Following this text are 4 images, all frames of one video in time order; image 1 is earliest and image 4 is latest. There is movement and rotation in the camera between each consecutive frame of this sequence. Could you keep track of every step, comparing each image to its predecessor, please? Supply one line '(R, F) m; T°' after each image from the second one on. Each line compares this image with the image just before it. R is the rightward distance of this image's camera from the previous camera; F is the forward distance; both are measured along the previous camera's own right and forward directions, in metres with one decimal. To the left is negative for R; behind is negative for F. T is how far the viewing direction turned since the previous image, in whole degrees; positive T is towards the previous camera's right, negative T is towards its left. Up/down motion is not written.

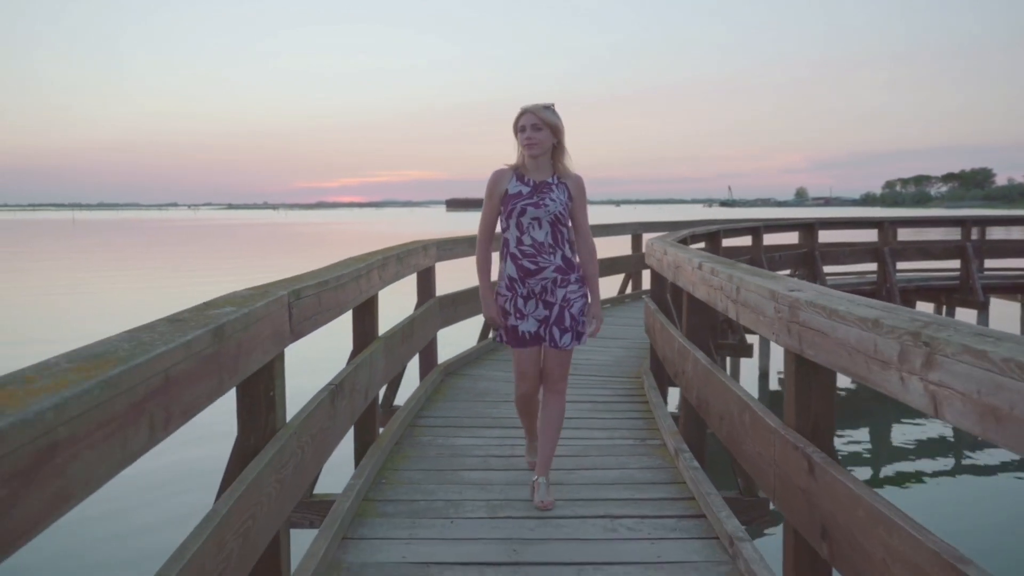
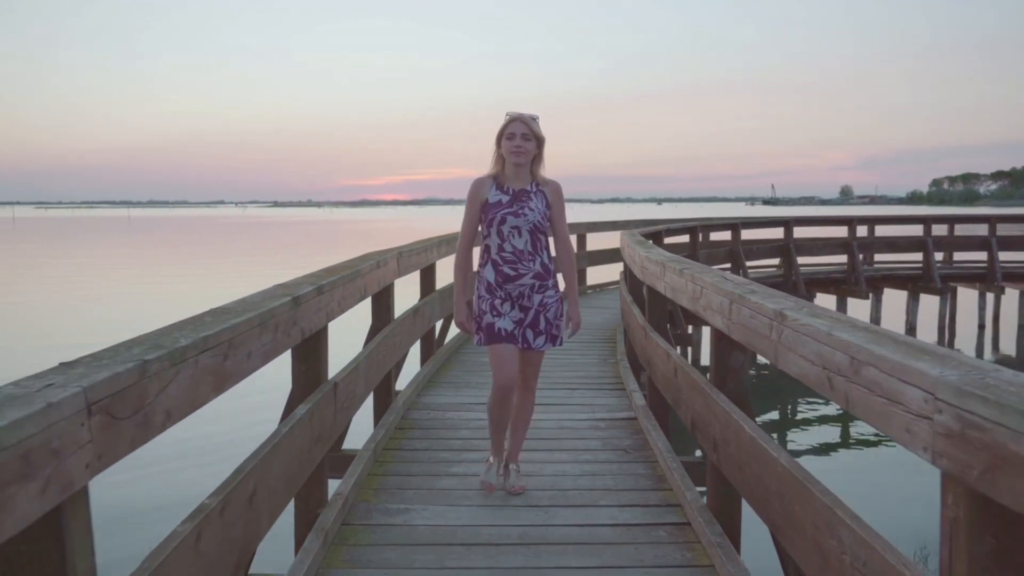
(+0.3, -2.1) m; -3°
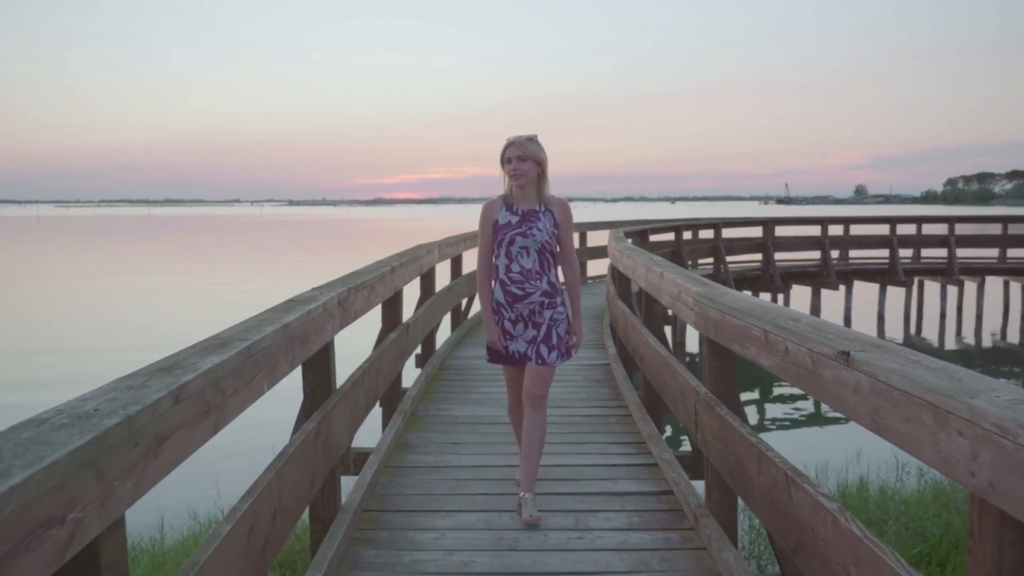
(0.0, -1.7) m; -1°
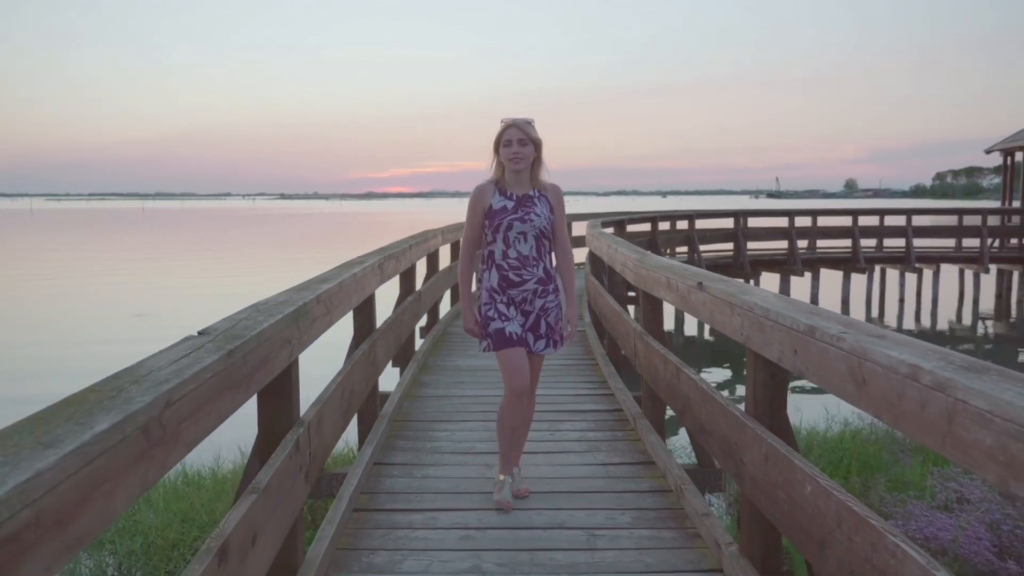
(0.0, -1.2) m; +1°
